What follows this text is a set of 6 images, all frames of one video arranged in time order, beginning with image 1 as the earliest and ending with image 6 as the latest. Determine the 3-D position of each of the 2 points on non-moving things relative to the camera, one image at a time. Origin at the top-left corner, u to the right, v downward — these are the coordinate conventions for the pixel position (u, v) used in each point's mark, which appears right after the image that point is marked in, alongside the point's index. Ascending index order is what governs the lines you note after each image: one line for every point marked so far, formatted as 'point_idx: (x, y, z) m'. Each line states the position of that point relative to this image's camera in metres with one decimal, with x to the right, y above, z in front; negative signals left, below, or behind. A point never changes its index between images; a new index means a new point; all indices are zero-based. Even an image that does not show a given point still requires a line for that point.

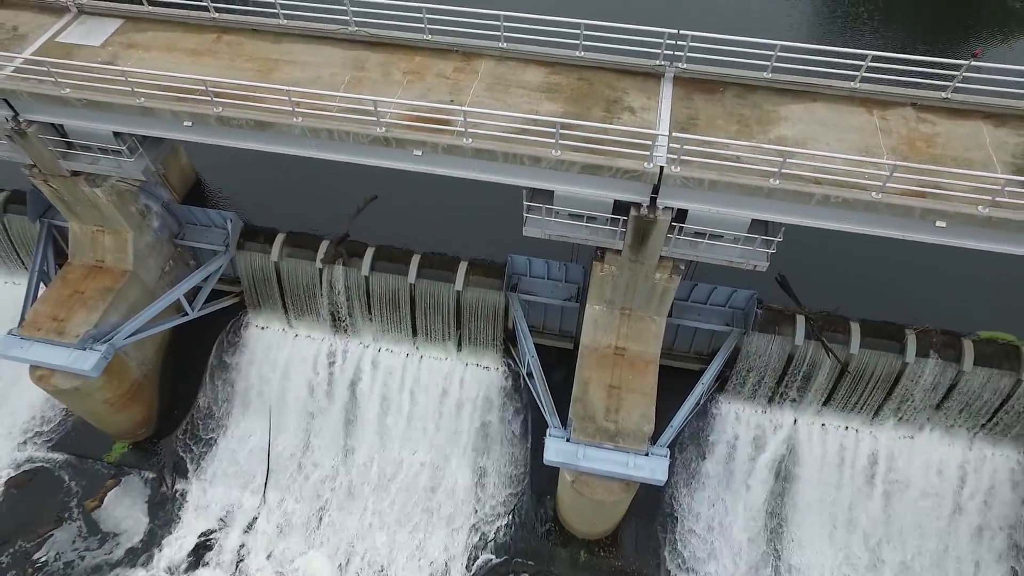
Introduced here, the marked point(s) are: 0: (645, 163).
0: (+3.0, +2.8, +14.1) m
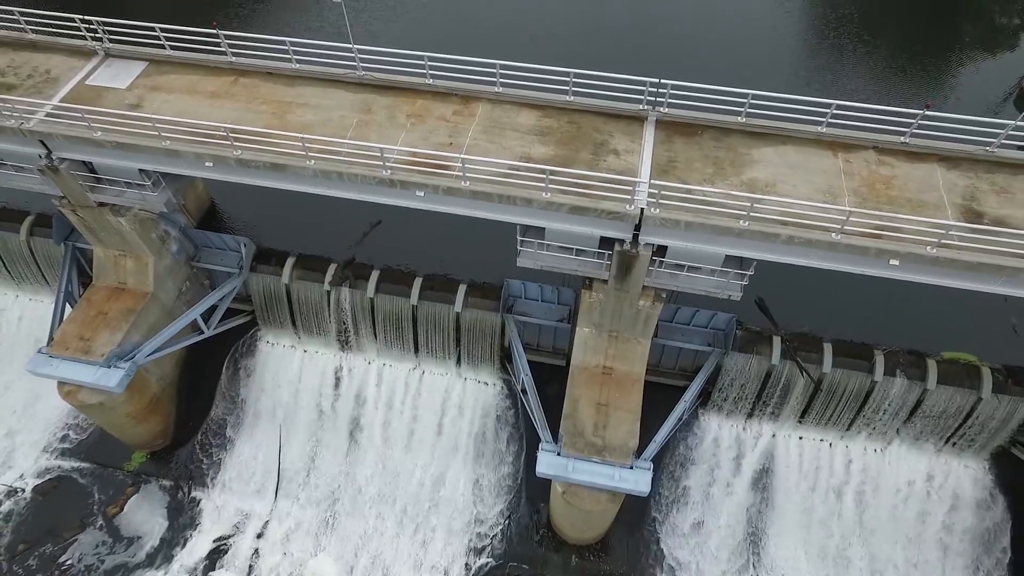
0: (+2.8, +2.0, +15.5) m
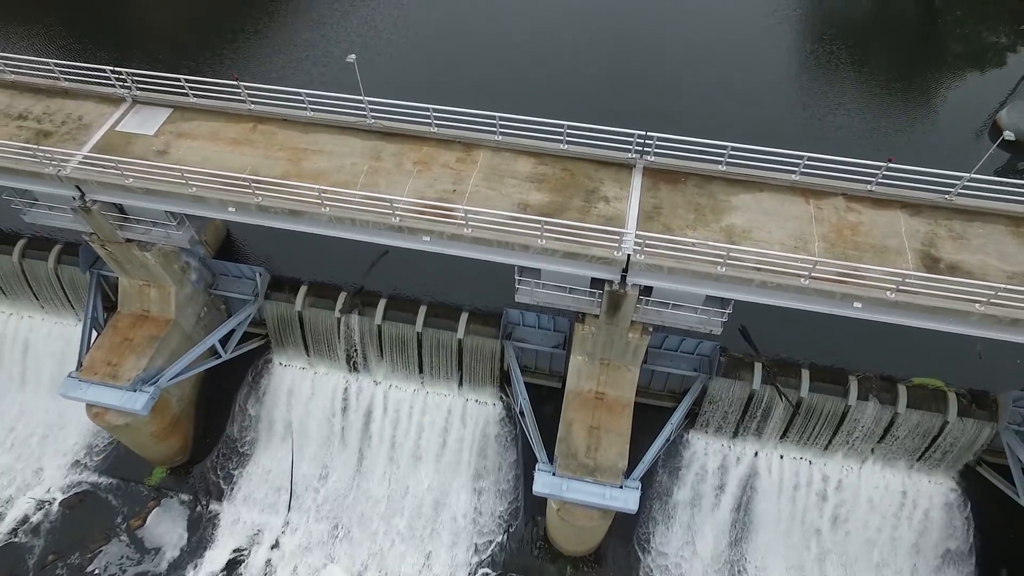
0: (+2.8, +1.0, +17.0) m
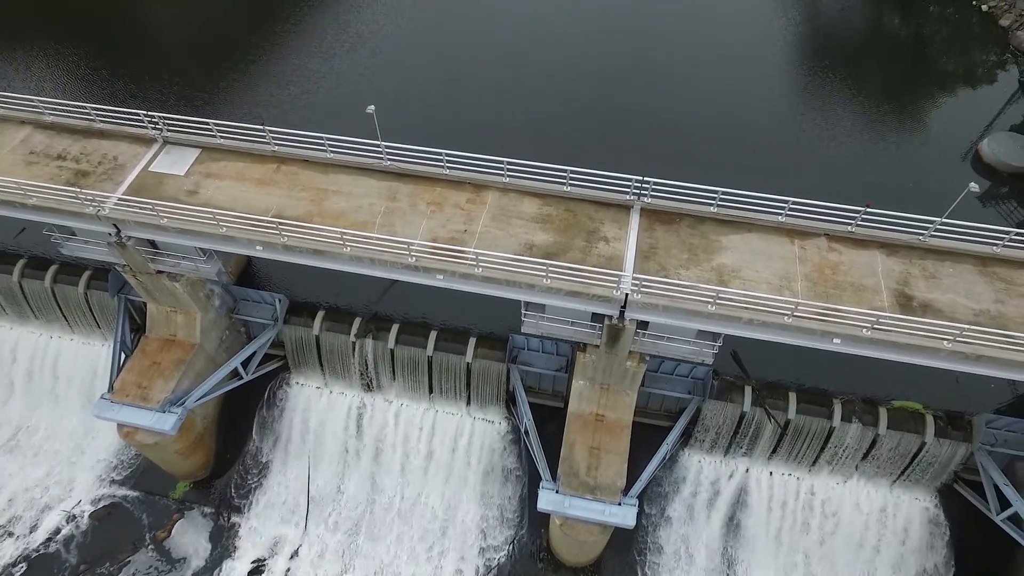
0: (+3.0, -0.1, +18.5) m
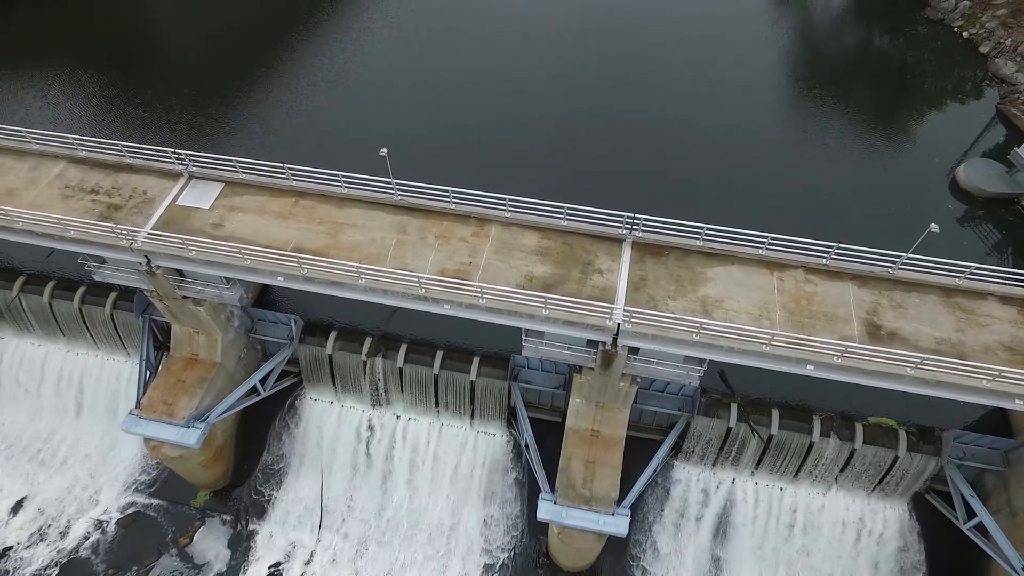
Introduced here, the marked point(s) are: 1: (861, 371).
0: (+3.0, -1.0, +20.2) m
1: (+10.8, -2.6, +19.6) m
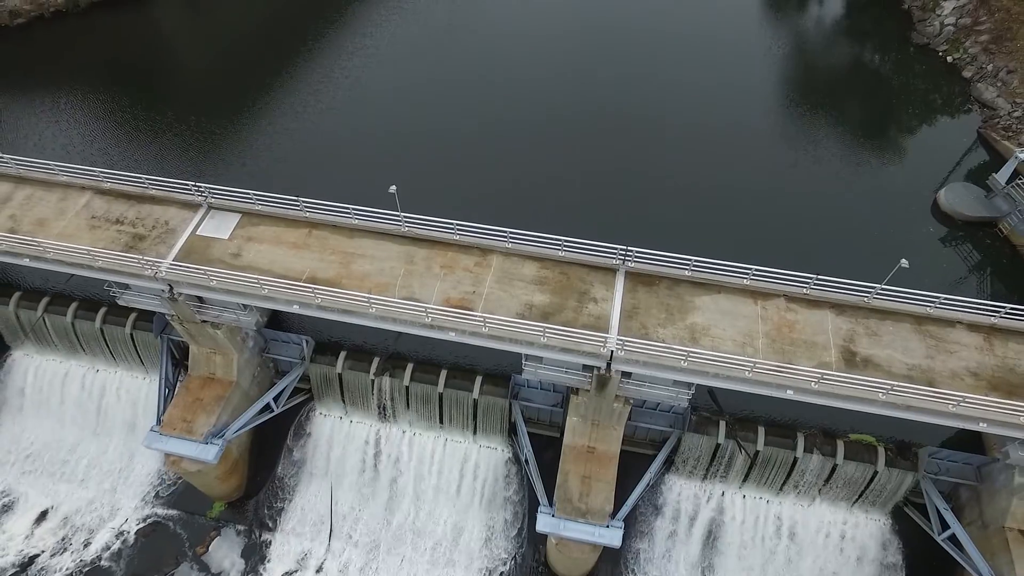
0: (+3.0, -2.1, +21.7) m
1: (+10.8, -3.6, +21.1) m
